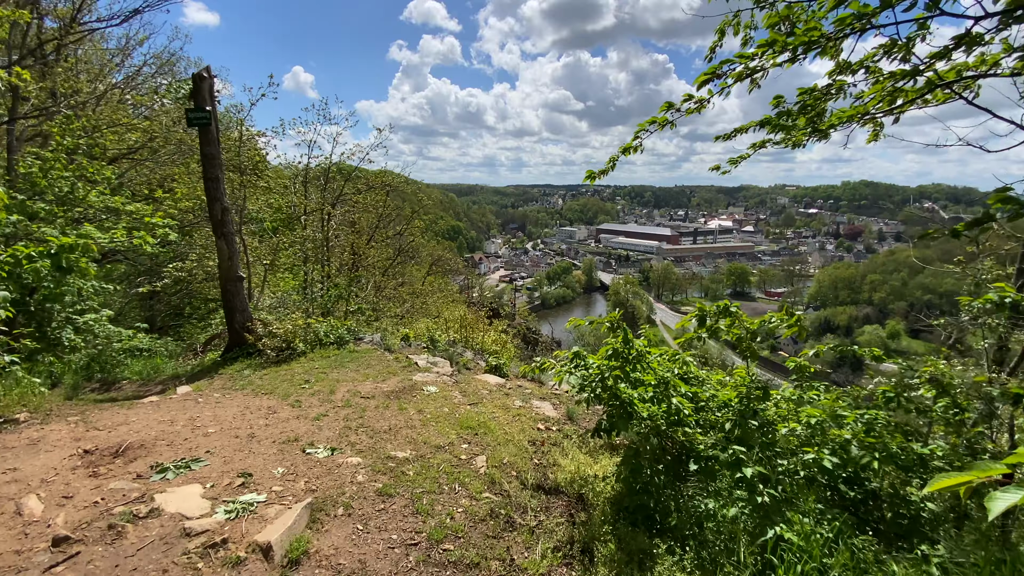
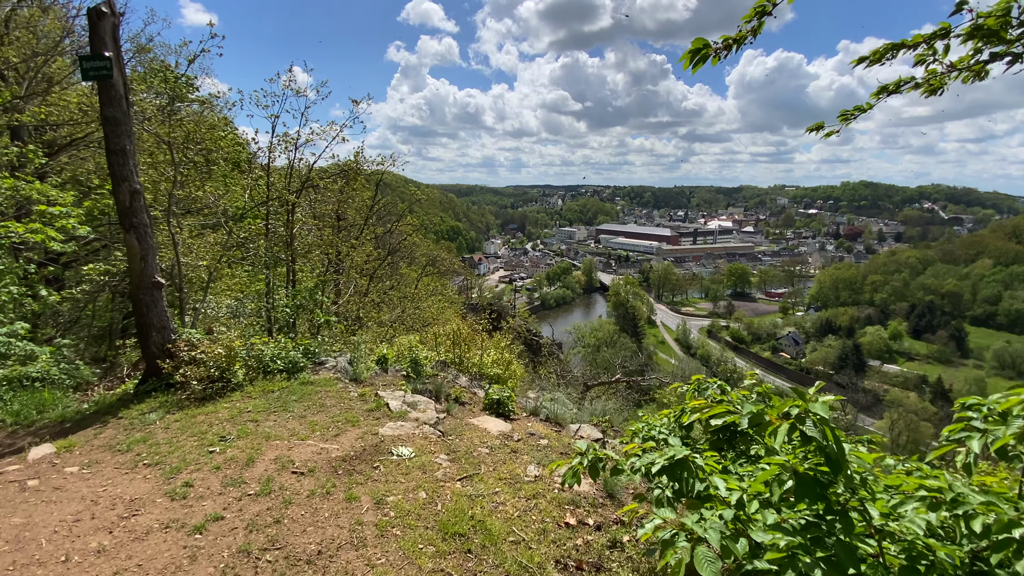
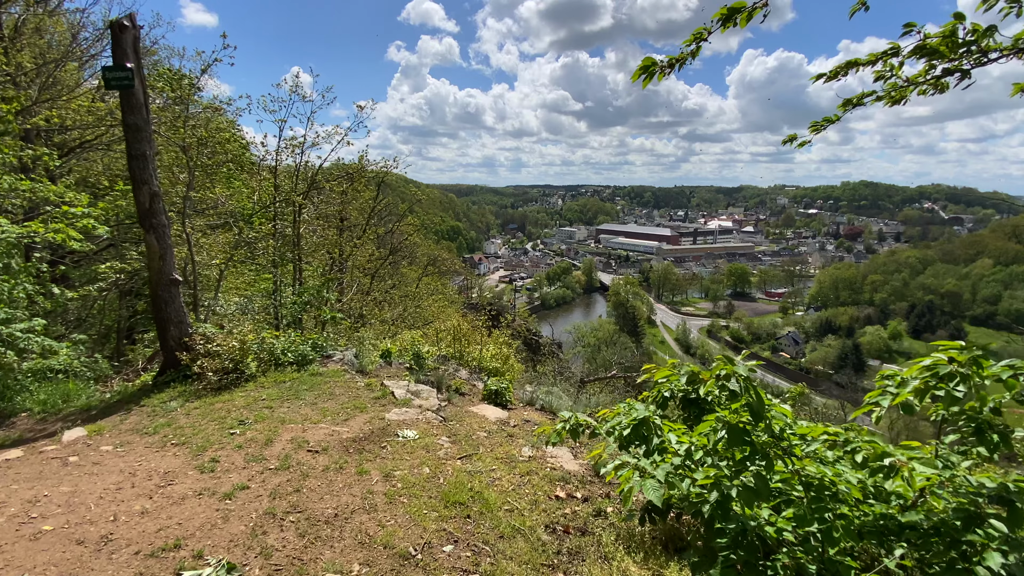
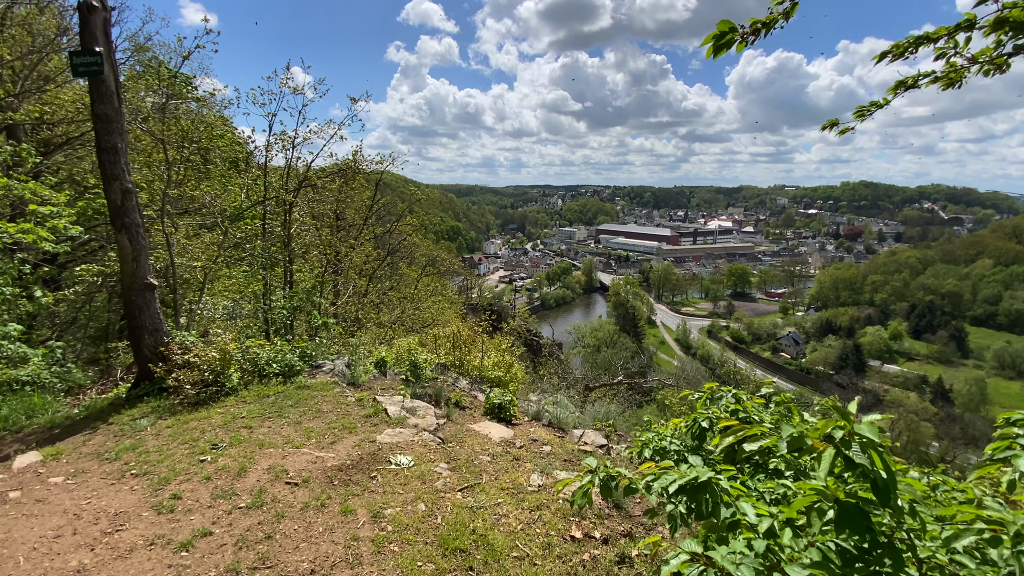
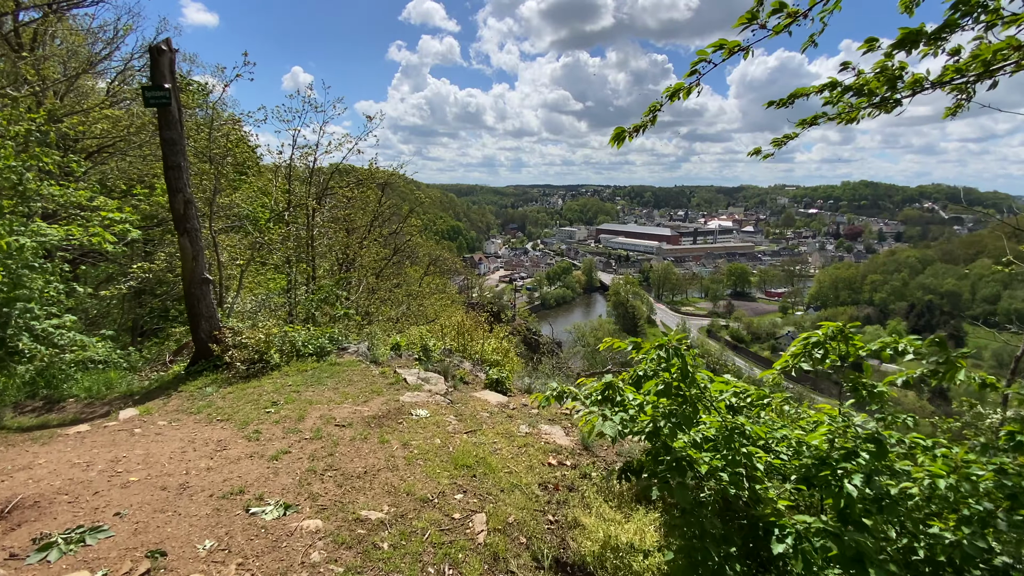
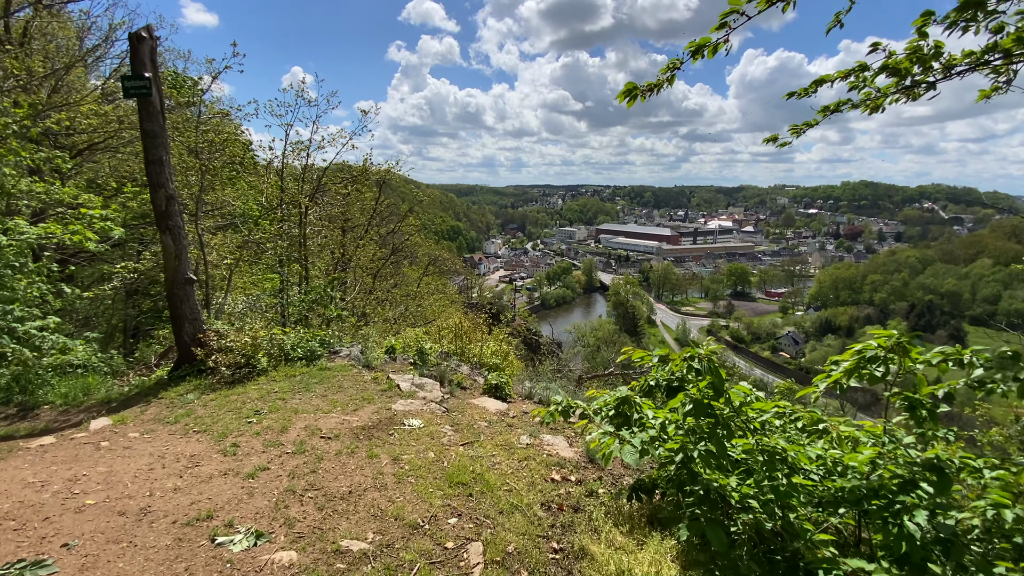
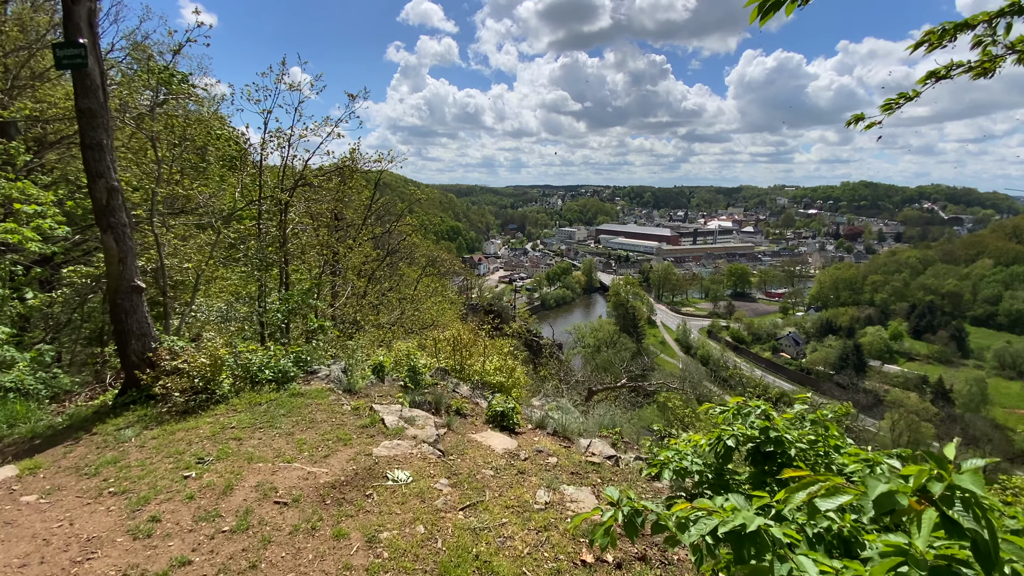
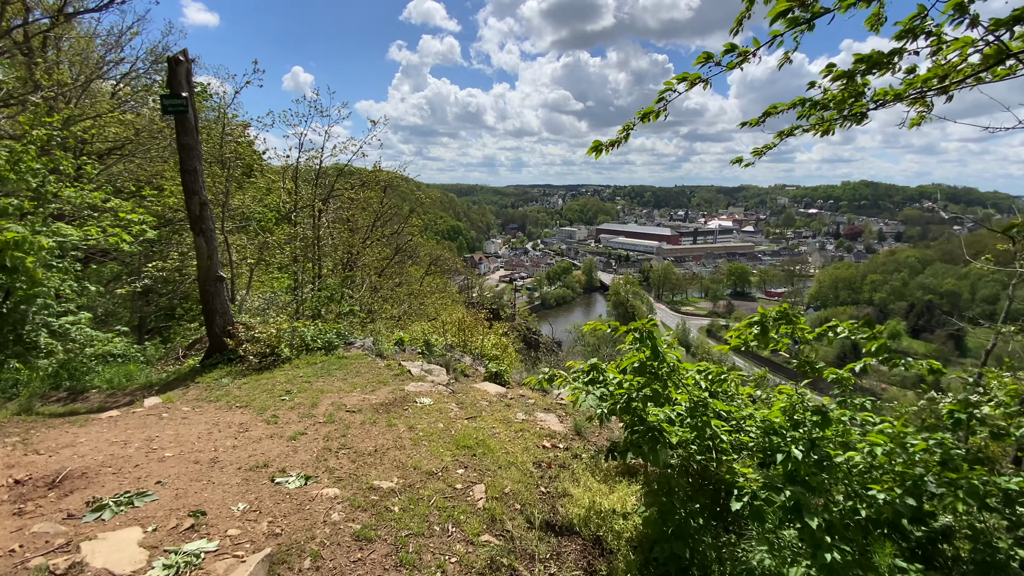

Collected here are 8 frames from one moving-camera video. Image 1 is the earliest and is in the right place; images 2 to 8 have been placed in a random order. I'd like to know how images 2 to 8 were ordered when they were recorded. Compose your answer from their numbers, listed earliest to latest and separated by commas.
8, 5, 6, 3, 2, 4, 7
